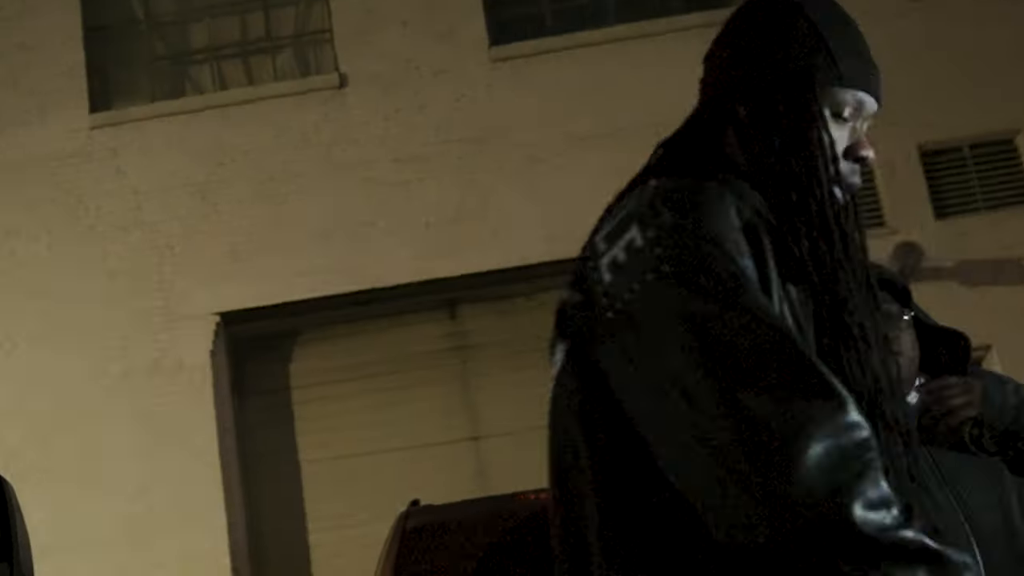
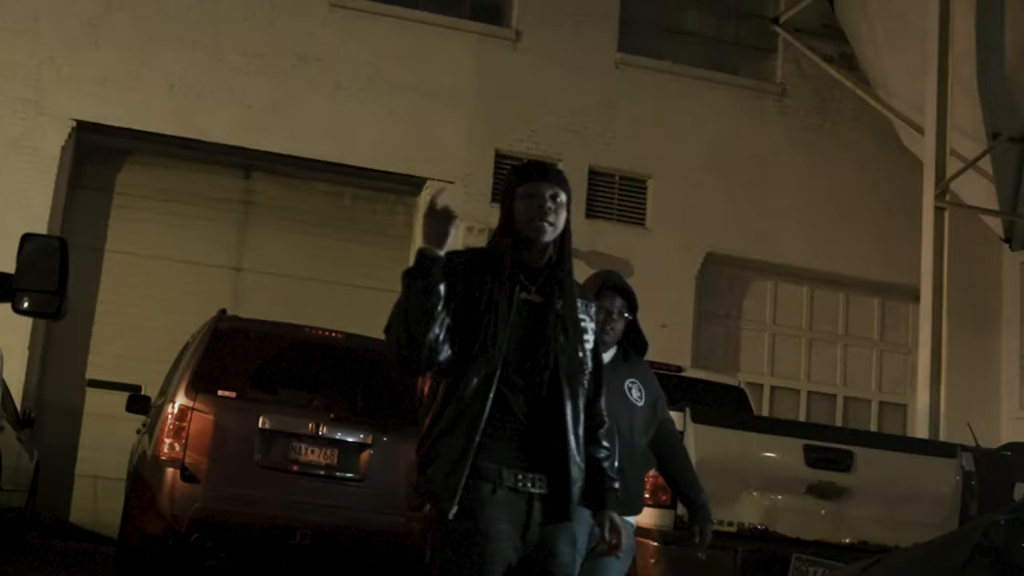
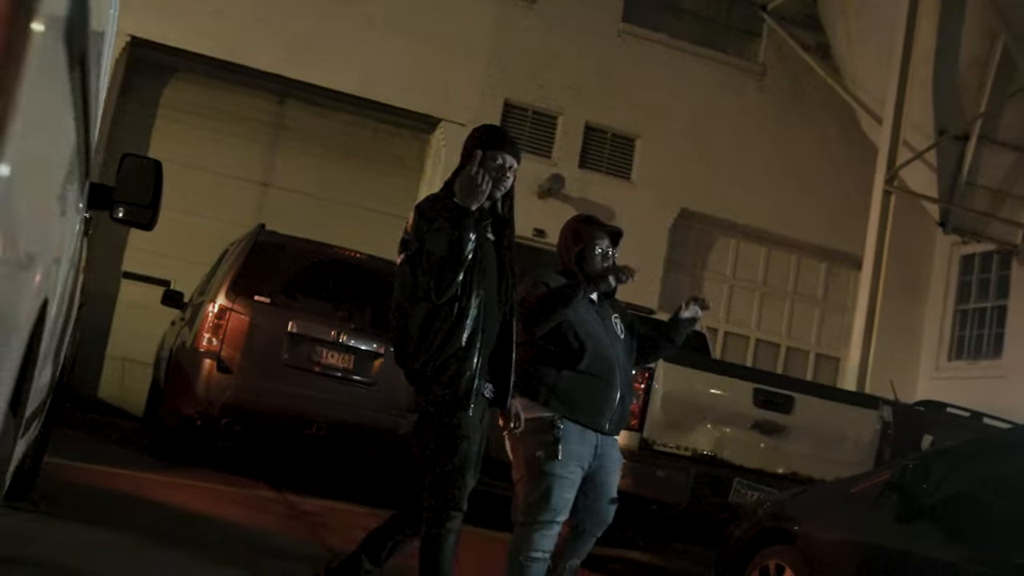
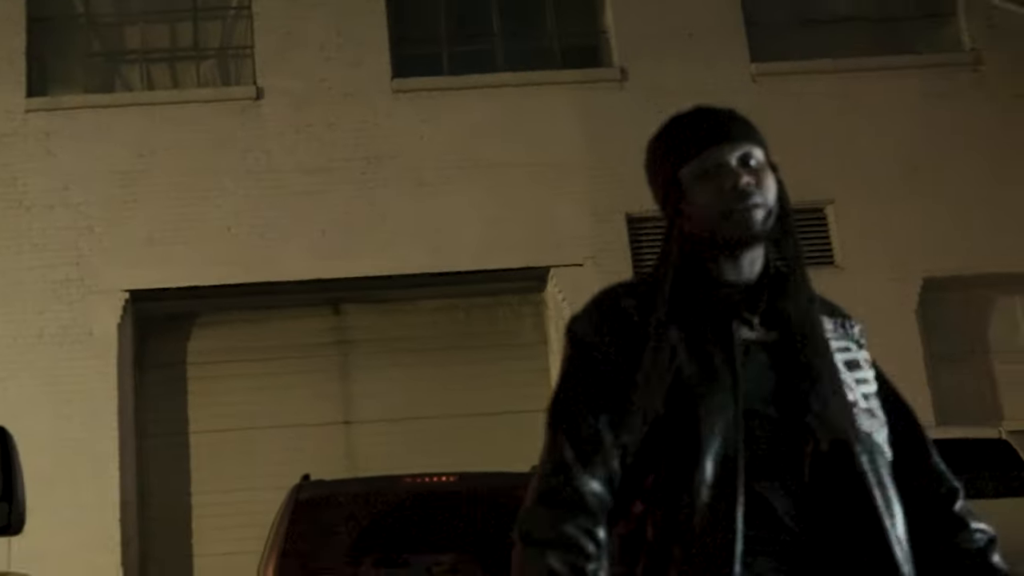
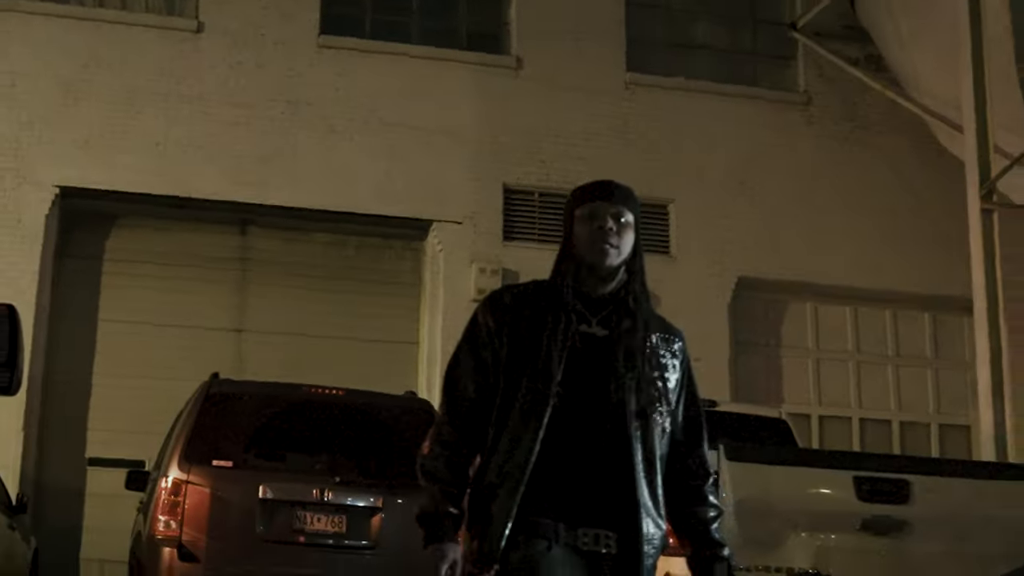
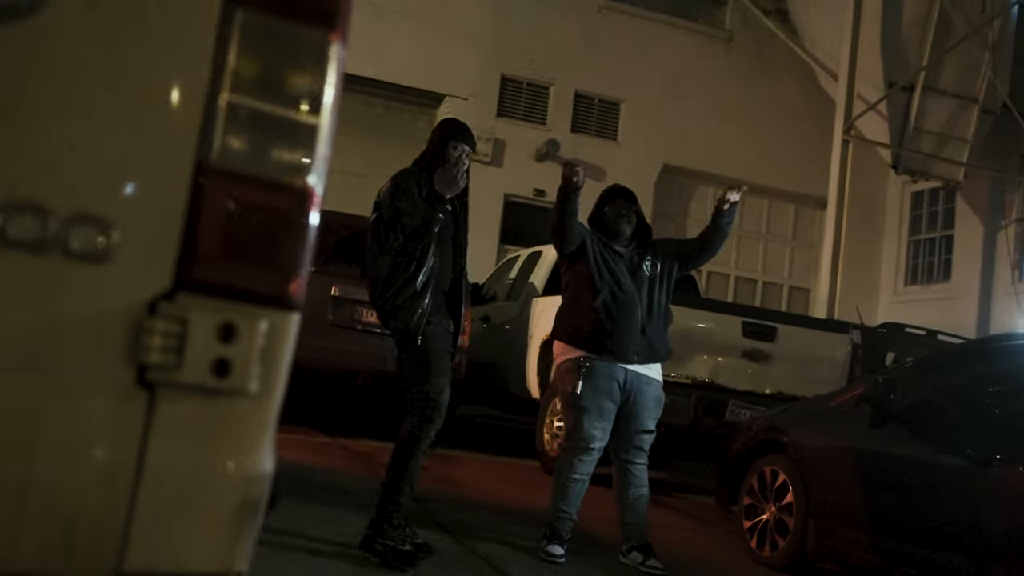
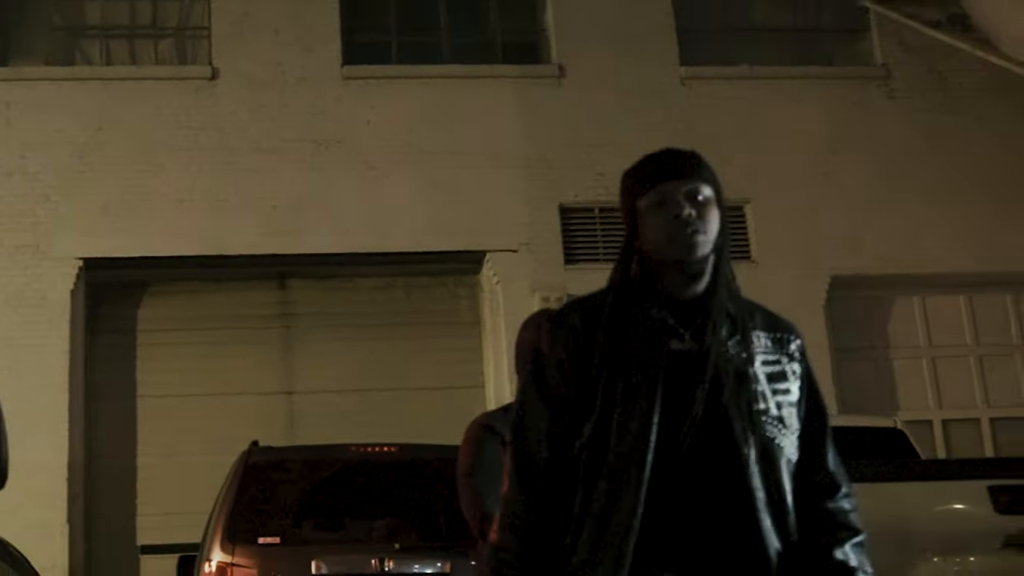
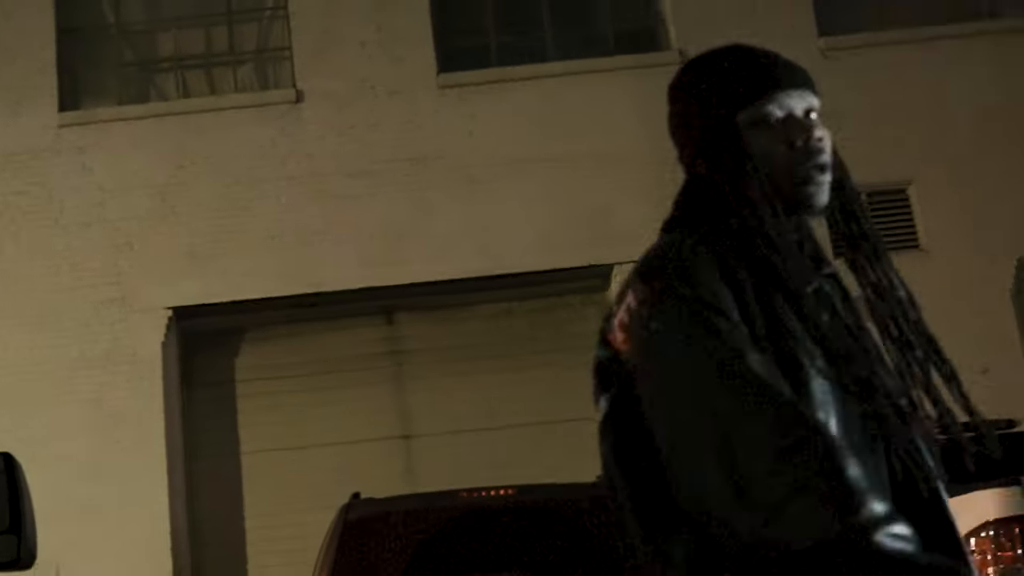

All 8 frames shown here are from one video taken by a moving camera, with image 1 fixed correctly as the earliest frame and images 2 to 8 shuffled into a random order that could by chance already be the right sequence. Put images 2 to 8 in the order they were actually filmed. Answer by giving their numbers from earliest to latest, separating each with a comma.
8, 4, 7, 5, 2, 3, 6
